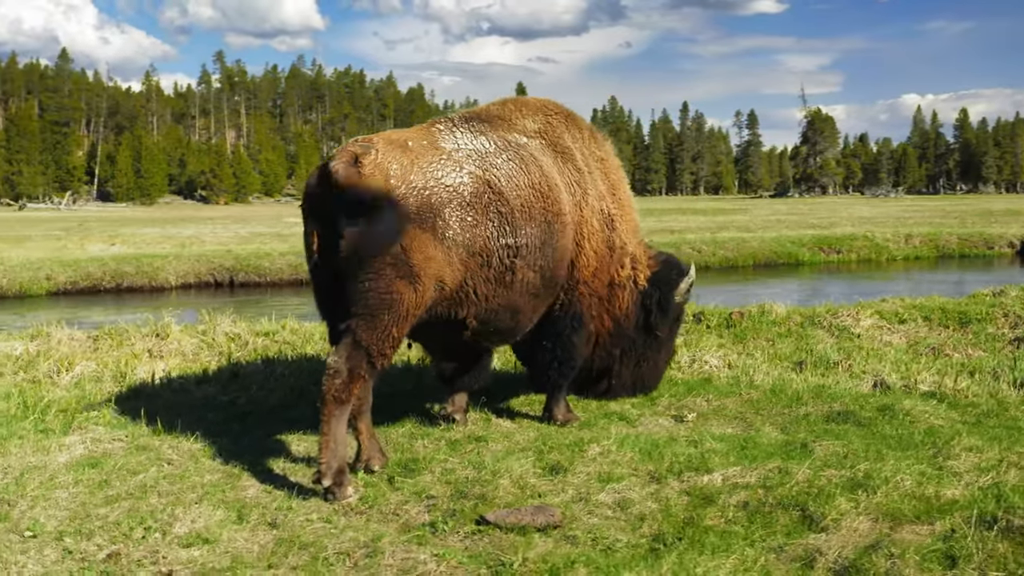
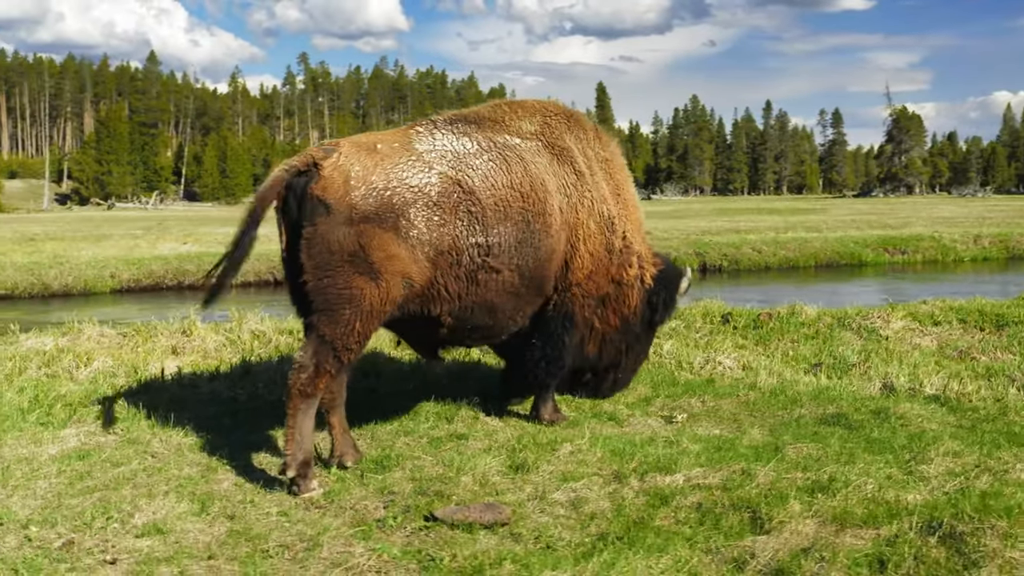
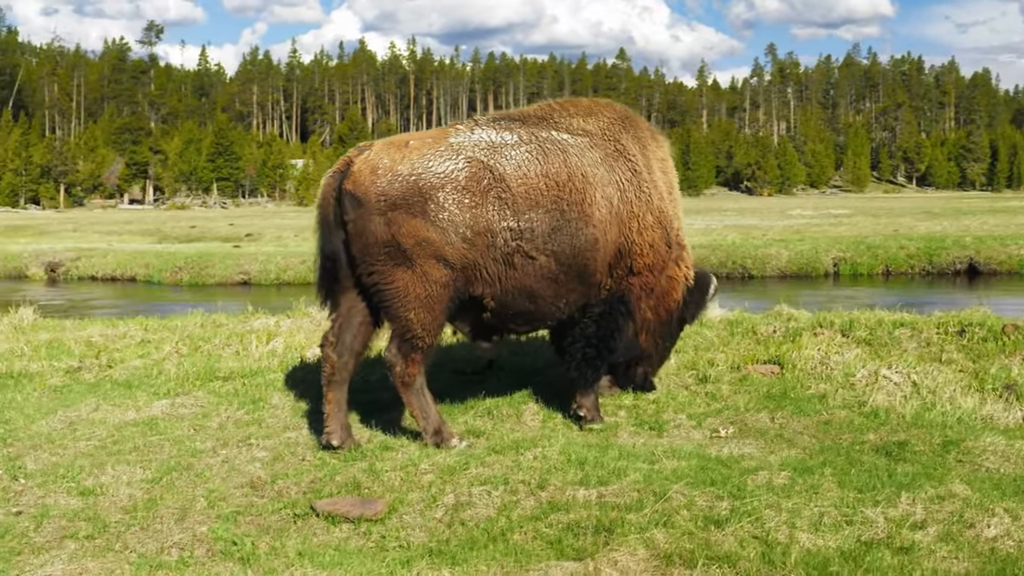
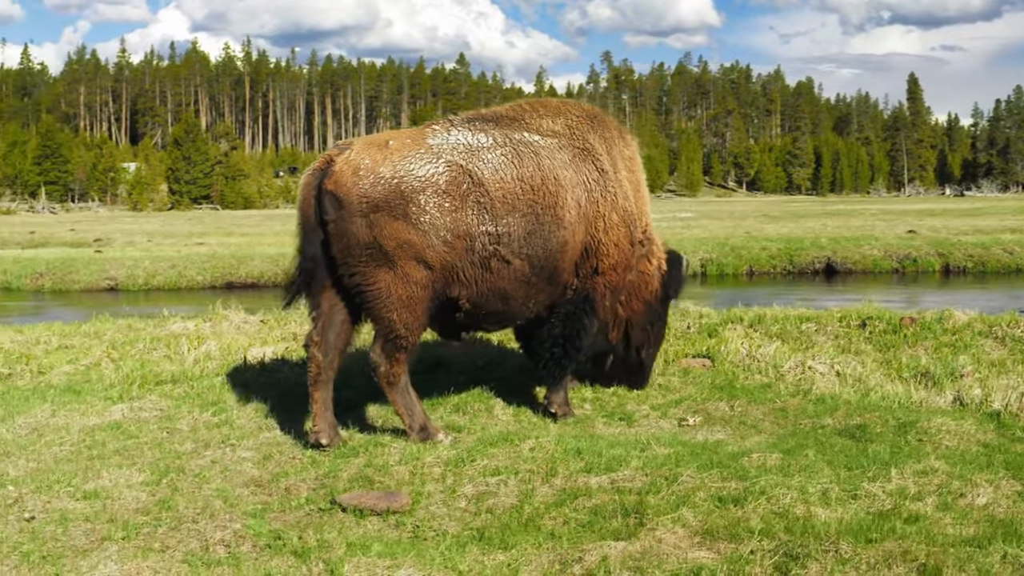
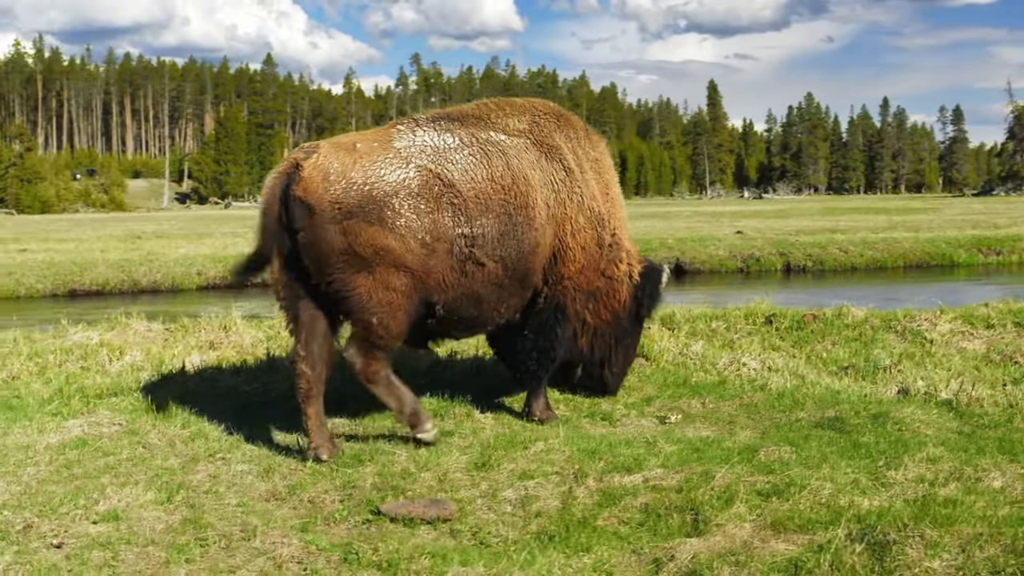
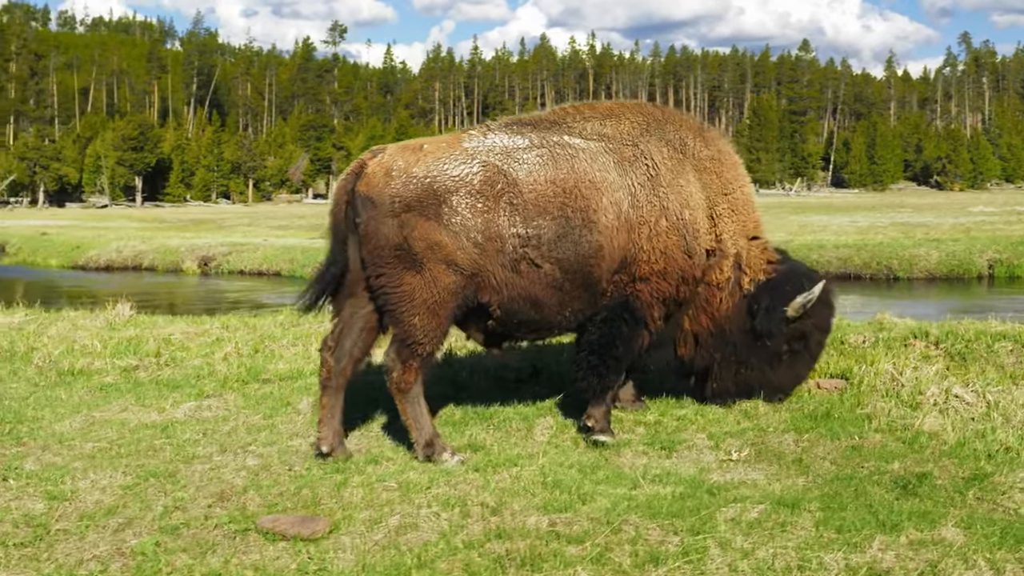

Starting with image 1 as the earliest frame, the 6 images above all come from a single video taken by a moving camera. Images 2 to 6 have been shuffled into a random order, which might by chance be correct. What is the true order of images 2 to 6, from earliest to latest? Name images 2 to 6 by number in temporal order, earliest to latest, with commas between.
2, 5, 4, 3, 6
